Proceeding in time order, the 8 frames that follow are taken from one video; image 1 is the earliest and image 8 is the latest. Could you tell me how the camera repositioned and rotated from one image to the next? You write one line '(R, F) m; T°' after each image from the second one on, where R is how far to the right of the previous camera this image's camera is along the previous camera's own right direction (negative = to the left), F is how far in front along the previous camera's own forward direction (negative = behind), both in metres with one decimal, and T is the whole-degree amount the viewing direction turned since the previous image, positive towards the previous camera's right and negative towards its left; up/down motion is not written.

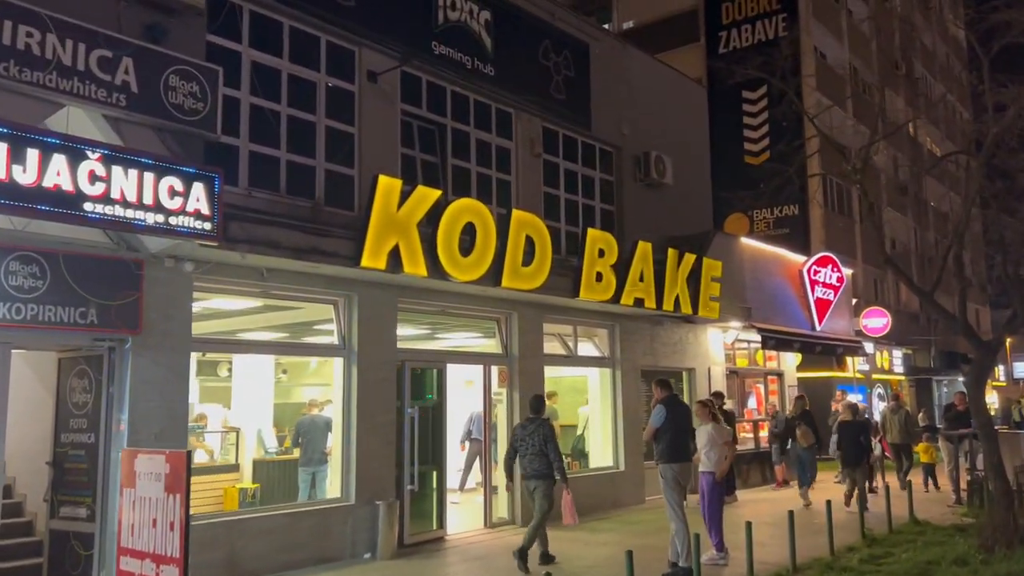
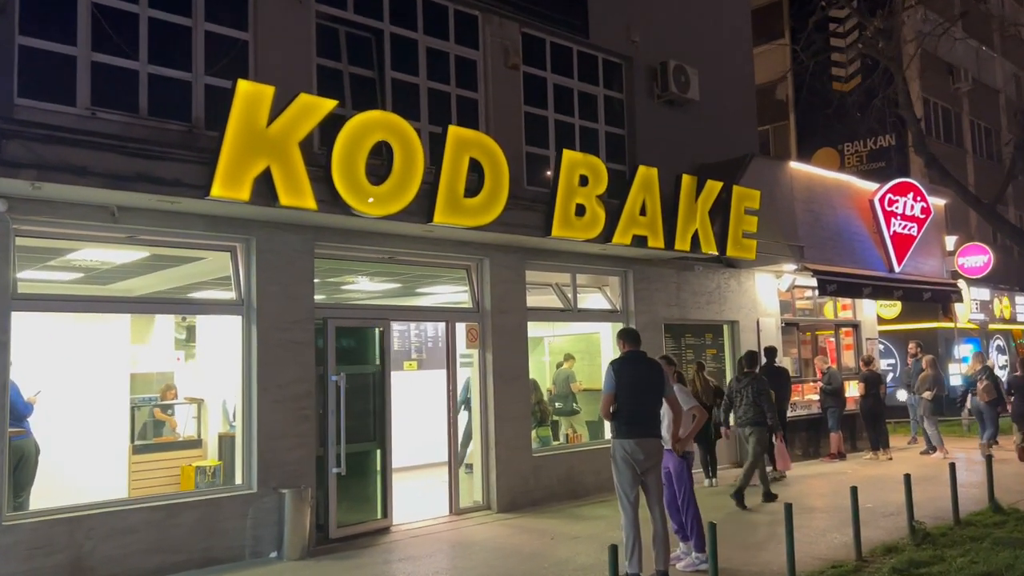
(+1.8, +2.3) m; -8°
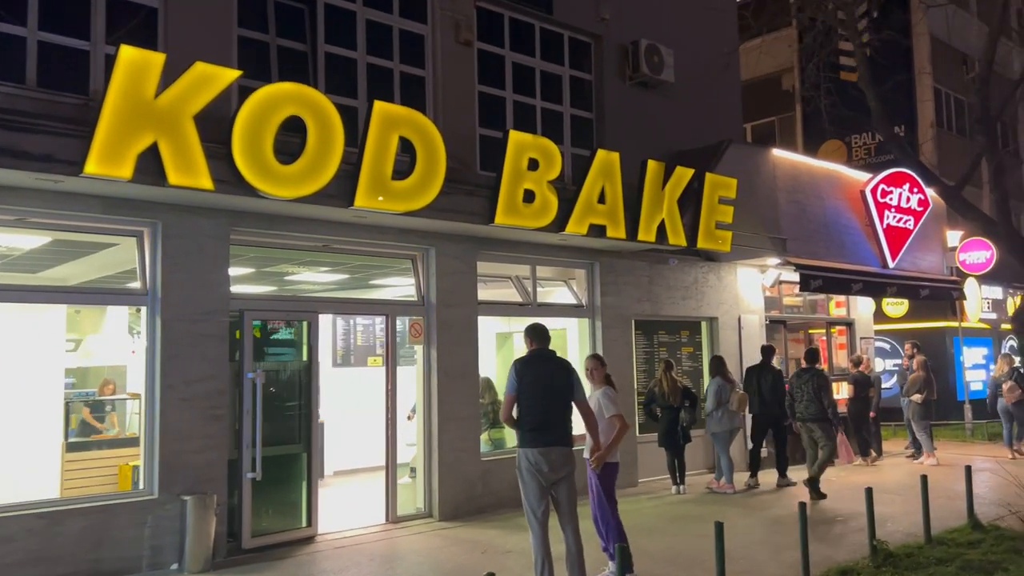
(+0.9, +0.7) m; -1°
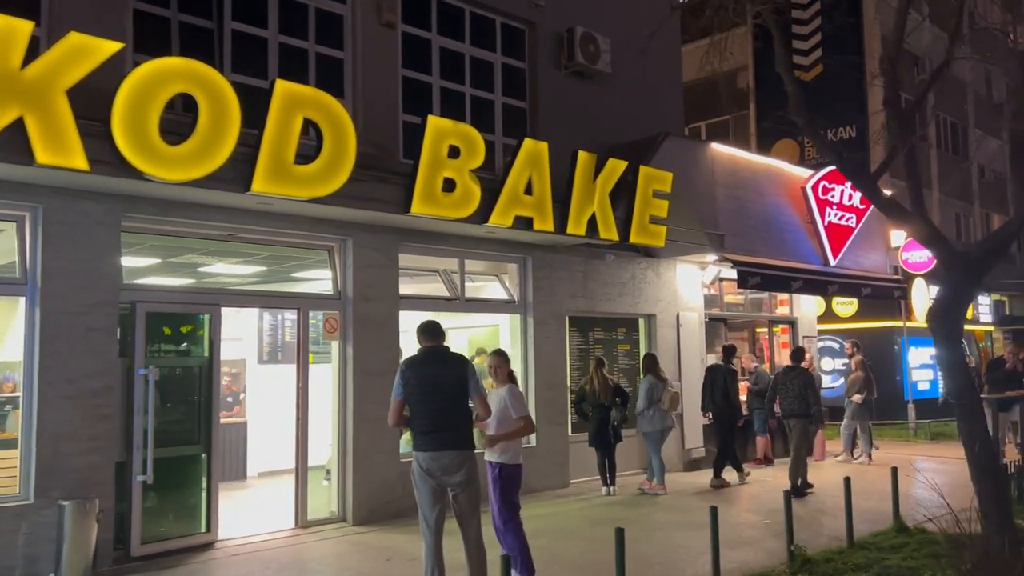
(+0.5, +0.4) m; +2°
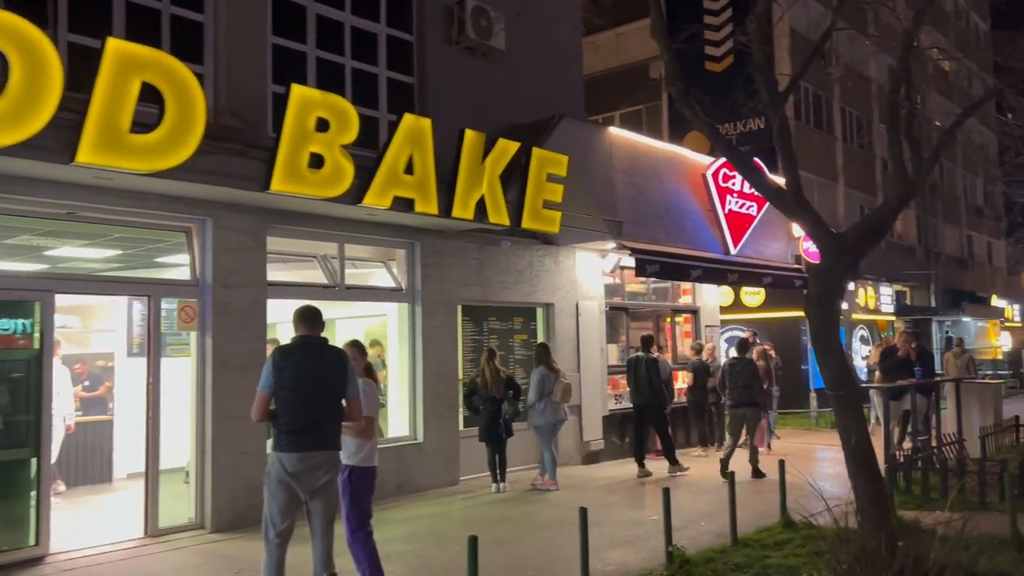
(+0.5, +0.6) m; +5°
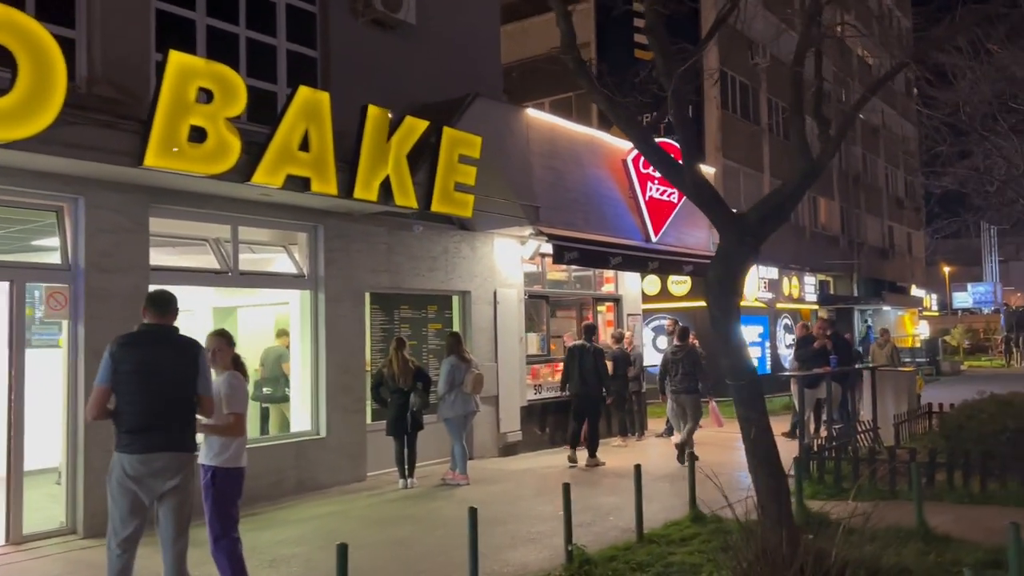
(+0.4, +0.4) m; +4°
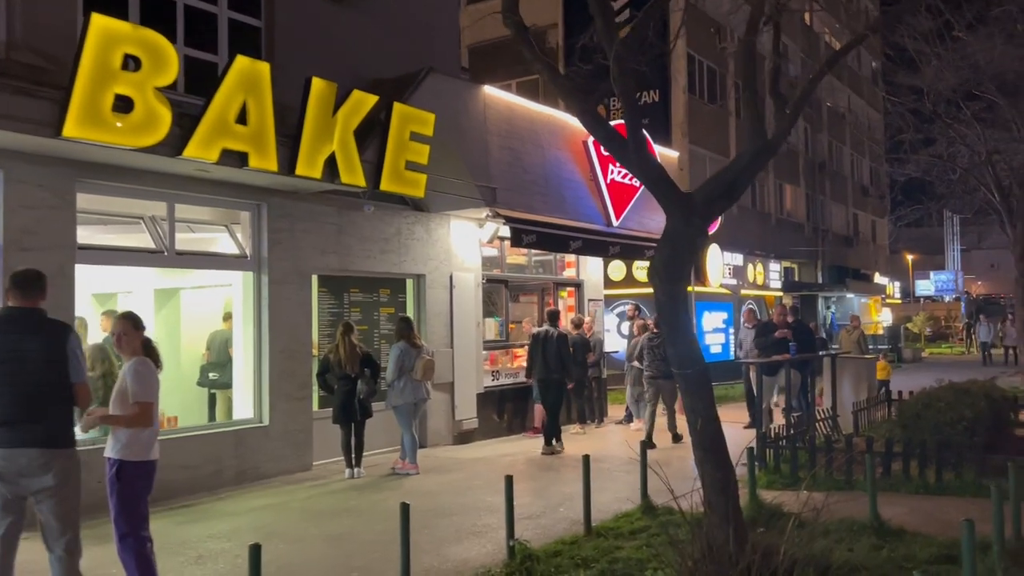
(+0.2, +0.3) m; +2°
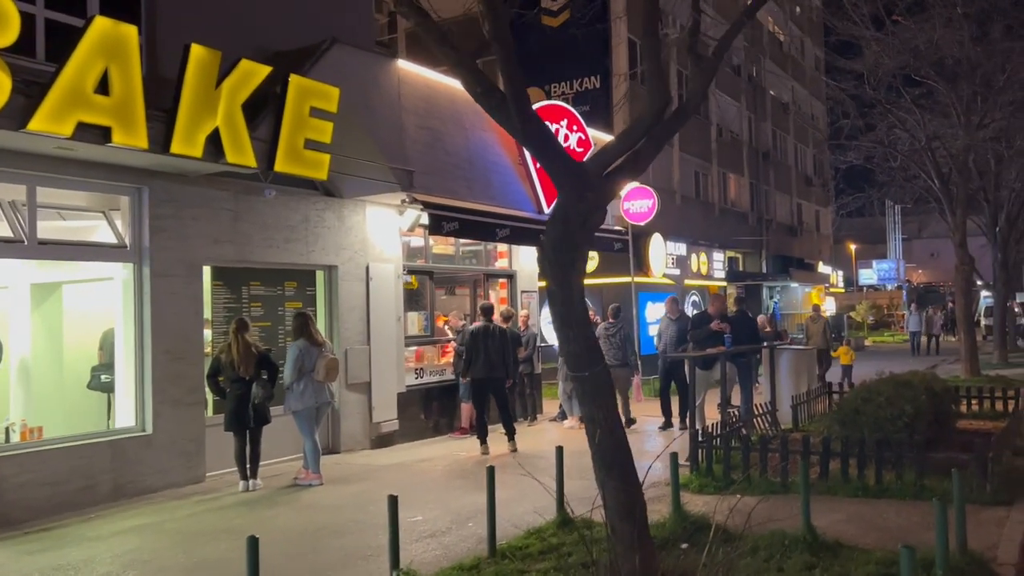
(+0.4, +0.8) m; +3°
